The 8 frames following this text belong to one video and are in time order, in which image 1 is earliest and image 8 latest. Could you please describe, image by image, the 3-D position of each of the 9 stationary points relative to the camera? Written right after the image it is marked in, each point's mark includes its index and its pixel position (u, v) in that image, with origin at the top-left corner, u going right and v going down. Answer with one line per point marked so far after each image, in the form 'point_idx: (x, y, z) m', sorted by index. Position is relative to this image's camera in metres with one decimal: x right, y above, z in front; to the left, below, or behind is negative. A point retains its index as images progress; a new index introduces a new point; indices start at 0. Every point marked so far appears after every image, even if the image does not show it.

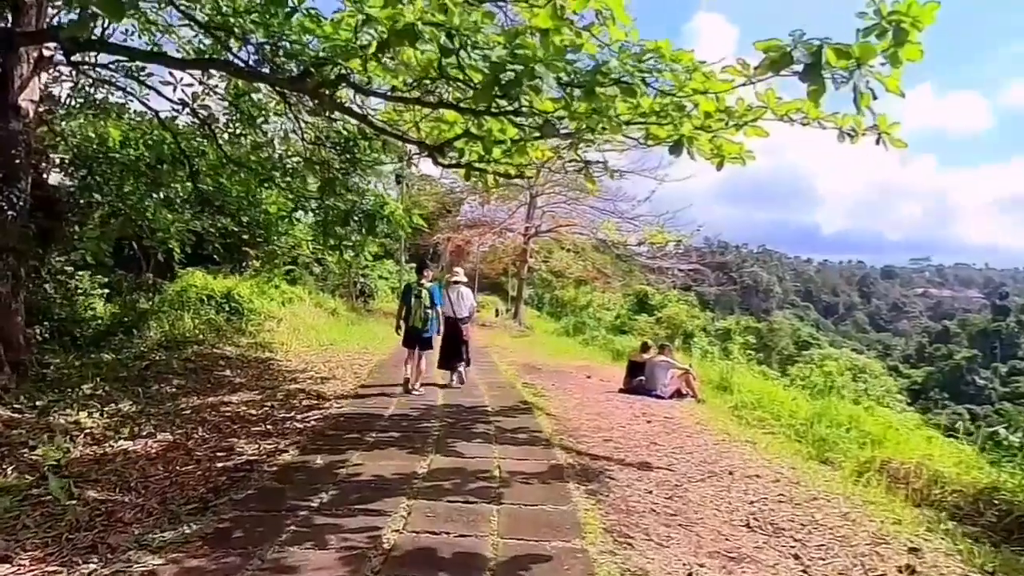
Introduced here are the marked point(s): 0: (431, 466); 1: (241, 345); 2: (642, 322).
0: (-0.5, -1.2, +4.2) m
1: (-4.7, -1.0, +11.1) m
2: (+3.9, -1.0, +19.4) m
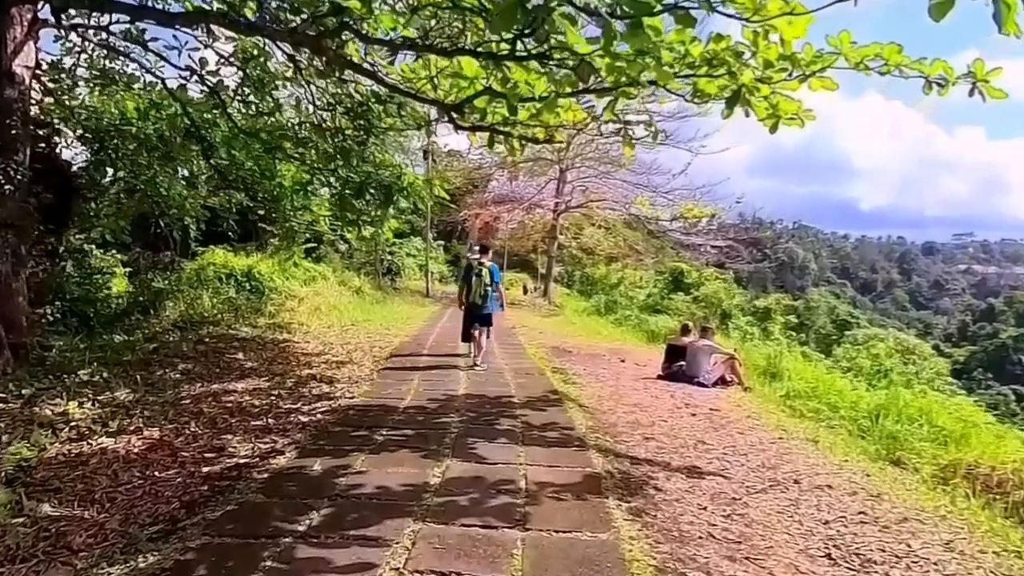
0: (-0.4, -1.1, +3.6) m
1: (-4.2, -0.6, +10.6) m
2: (+4.8, -0.4, +18.5) m
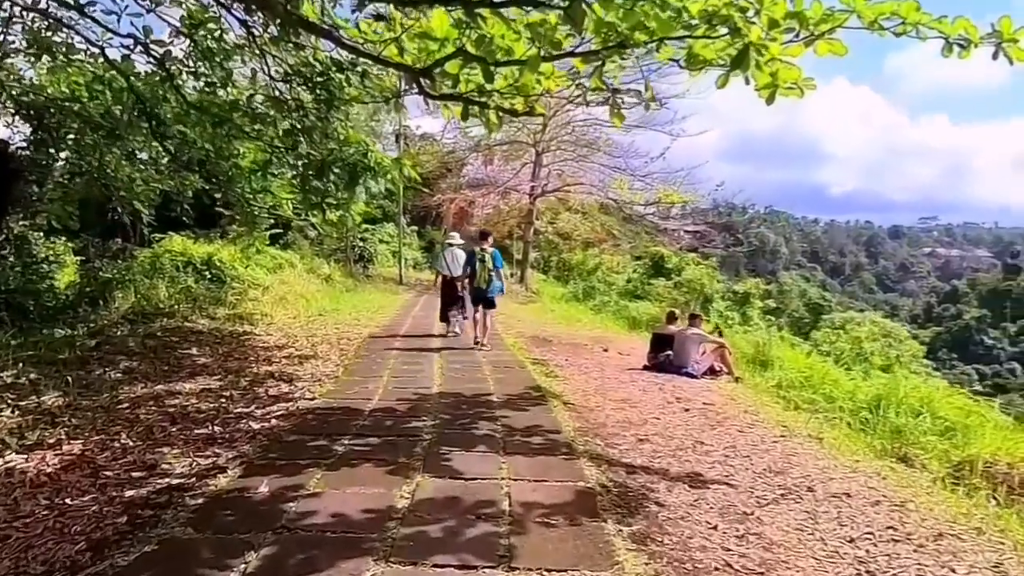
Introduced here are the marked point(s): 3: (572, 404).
0: (-0.5, -1.0, +3.1) m
1: (-4.6, -0.5, +9.9) m
2: (+4.1, 0.0, +18.2) m
3: (+0.5, -1.0, +5.3) m
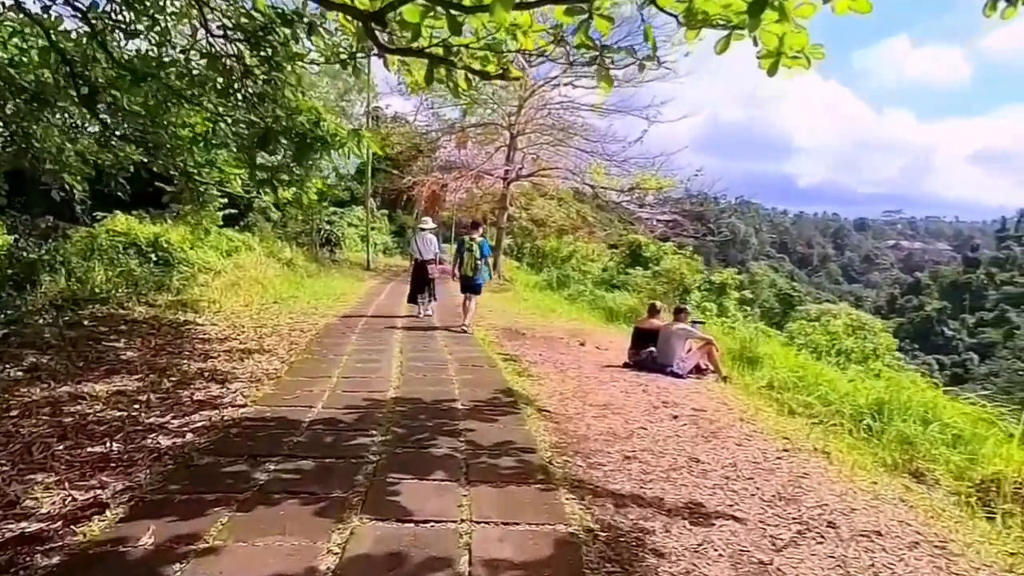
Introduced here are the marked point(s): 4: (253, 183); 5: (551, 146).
0: (-0.6, -1.0, +2.4) m
1: (-5.0, -0.2, +9.0) m
2: (+3.3, +0.3, +17.6) m
3: (+0.3, -0.9, +4.7) m
4: (-3.3, +1.3, +8.0) m
5: (+1.2, +4.4, +19.9) m
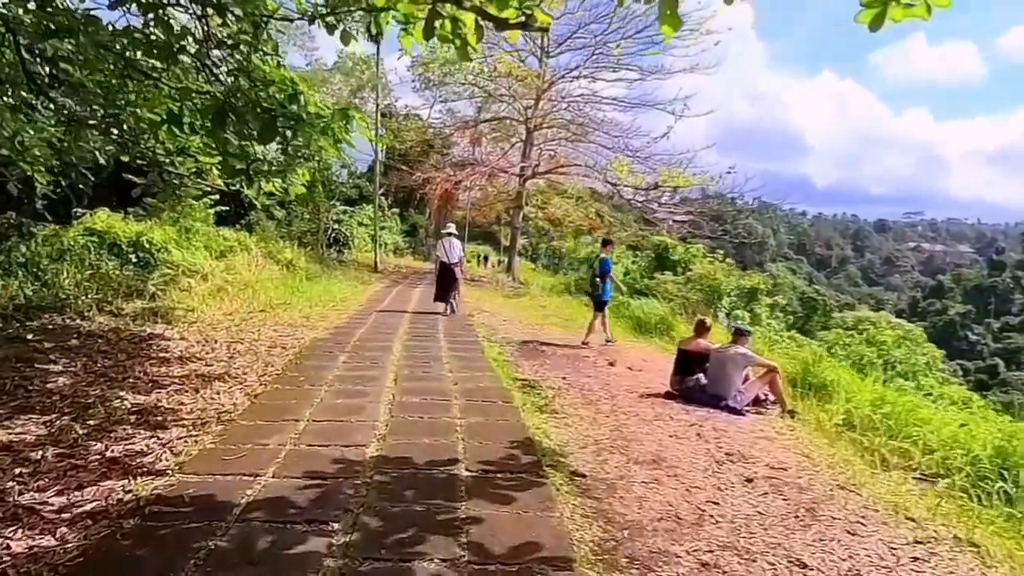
0: (-0.5, -1.1, +1.1) m
1: (-4.8, -0.3, +7.9) m
2: (+3.7, +0.2, +16.3) m
3: (+0.4, -1.0, +3.4) m
4: (-3.1, +1.2, +6.9) m
5: (+1.7, +4.3, +18.6) m
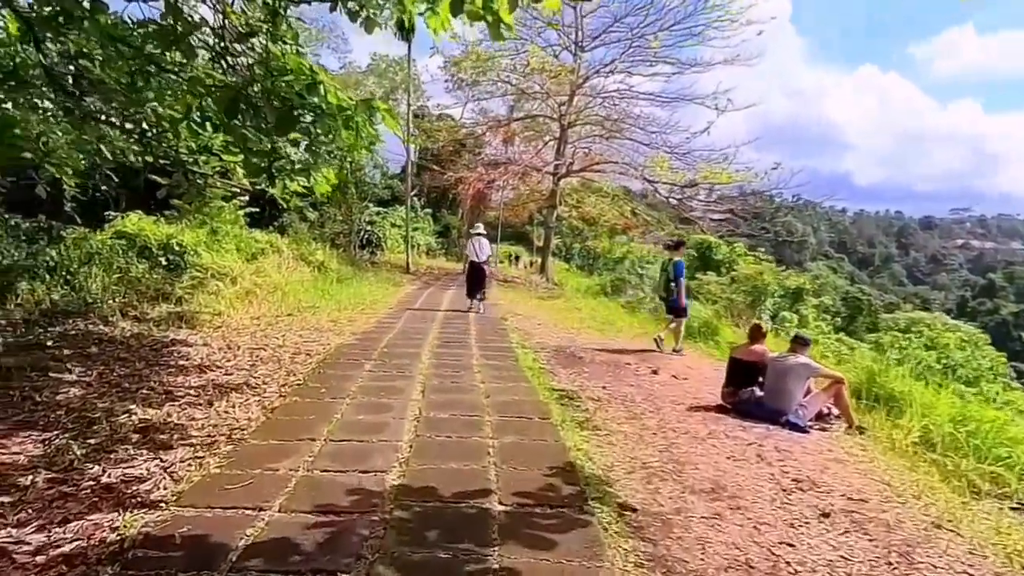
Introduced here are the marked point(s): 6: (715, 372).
0: (-0.5, -1.1, +0.7) m
1: (-4.4, -0.4, +7.7) m
2: (+4.6, +0.2, +15.6) m
3: (+0.6, -1.1, +3.0) m
4: (-2.7, +1.2, +6.6) m
5: (+2.7, +4.3, +18.1) m
6: (+2.4, -1.0, +7.4) m
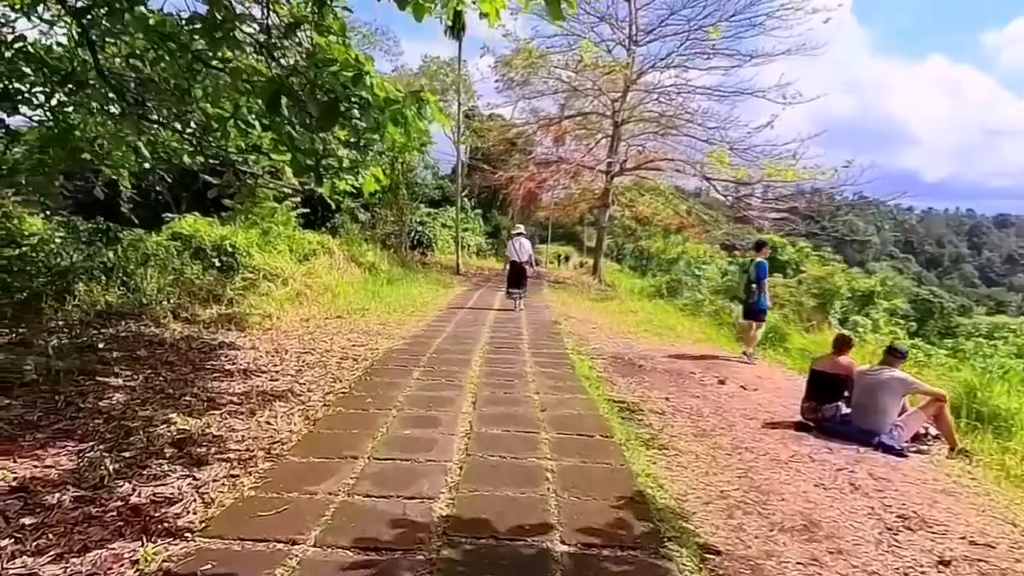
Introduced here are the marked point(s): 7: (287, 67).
0: (-0.4, -1.1, +0.4) m
1: (-3.7, -0.4, +7.7) m
2: (+5.8, +0.1, +14.9) m
3: (+0.8, -1.1, +2.5) m
4: (-2.2, +1.2, +6.4) m
5: (+4.1, +4.2, +17.4) m
6: (+3.0, -1.0, +6.9) m
7: (-1.6, +1.5, +4.5) m
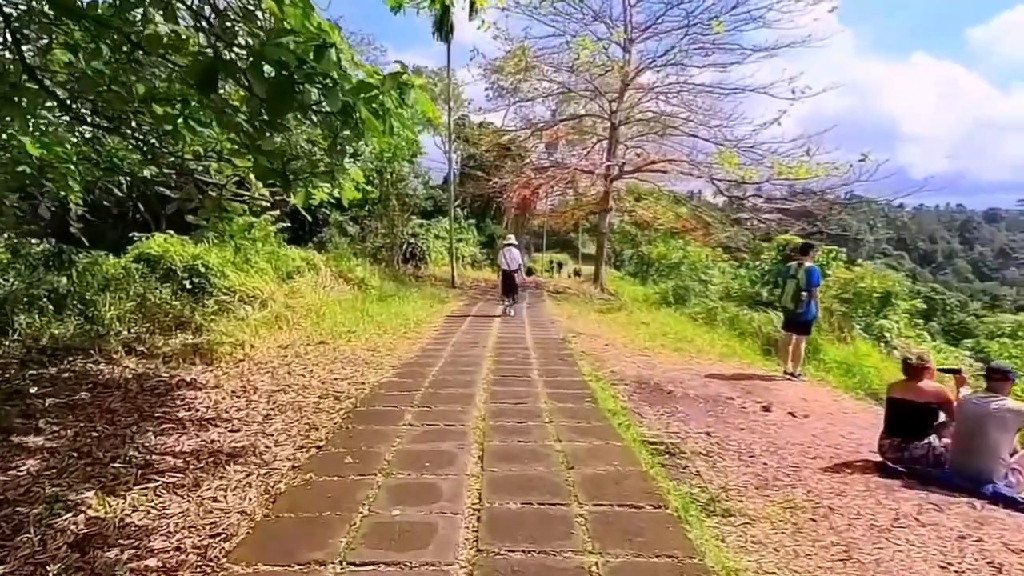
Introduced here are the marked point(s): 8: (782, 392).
0: (-0.3, -1.2, -0.6) m
1: (-3.7, -0.7, +6.7) m
2: (+5.8, 0.0, +14.0) m
3: (+0.9, -1.2, +1.6) m
4: (-2.1, +0.9, +5.5) m
5: (+3.9, +4.0, +16.6) m
6: (+3.1, -1.1, +5.9) m
7: (-1.6, +1.4, +3.6) m
8: (+2.7, -1.0, +6.2) m
